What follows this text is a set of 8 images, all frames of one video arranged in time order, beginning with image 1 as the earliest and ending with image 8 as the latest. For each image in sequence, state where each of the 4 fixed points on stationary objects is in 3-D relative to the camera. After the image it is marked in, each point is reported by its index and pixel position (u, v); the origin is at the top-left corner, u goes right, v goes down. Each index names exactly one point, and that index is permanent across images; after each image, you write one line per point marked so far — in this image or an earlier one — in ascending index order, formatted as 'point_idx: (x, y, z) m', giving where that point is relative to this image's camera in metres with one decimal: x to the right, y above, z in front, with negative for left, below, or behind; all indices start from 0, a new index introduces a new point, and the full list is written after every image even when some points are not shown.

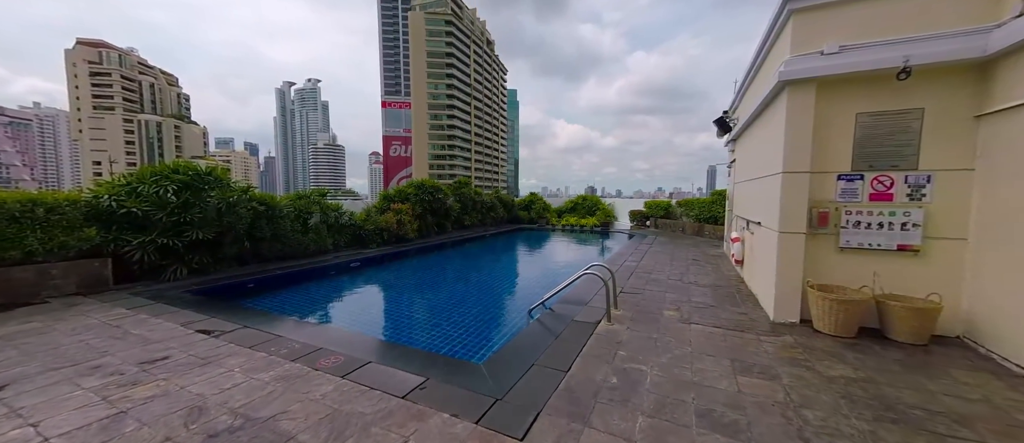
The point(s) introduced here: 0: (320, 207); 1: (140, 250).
0: (-4.1, +0.4, +7.6) m
1: (-5.1, -0.4, +4.9) m
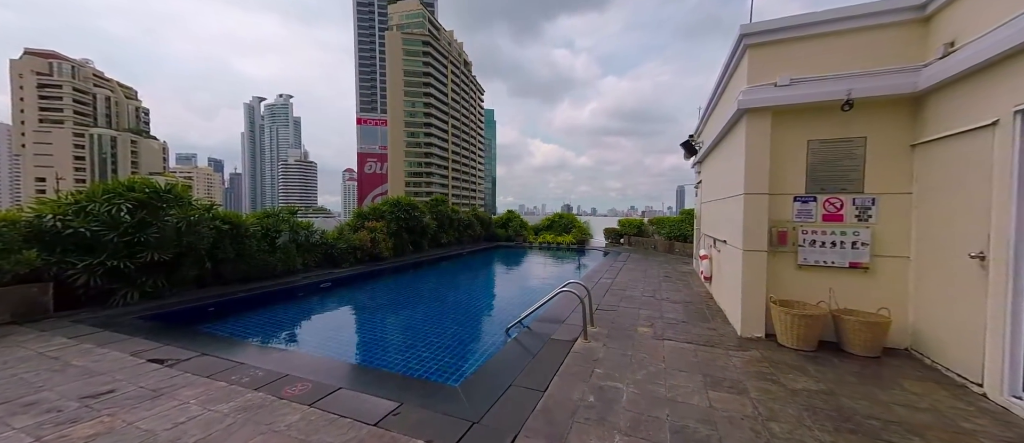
0: (-4.6, -0.1, +7.3) m
1: (-5.4, -0.7, +4.5) m
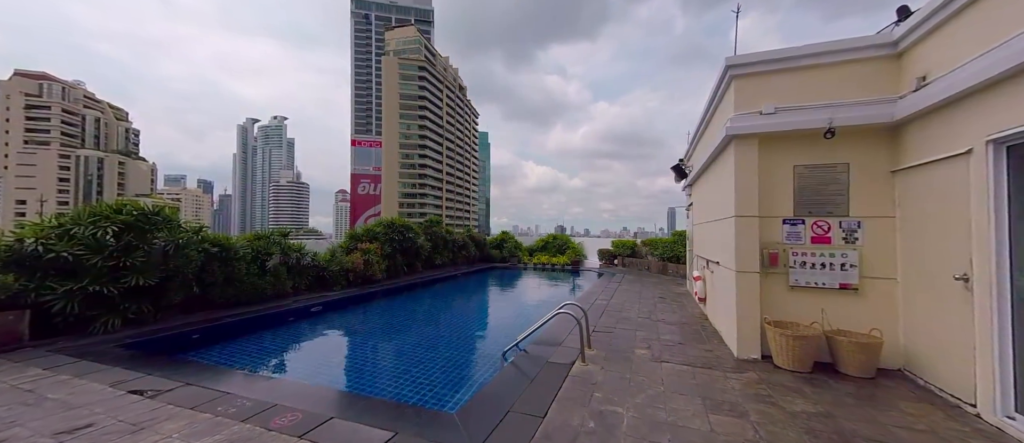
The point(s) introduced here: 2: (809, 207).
0: (-4.7, -0.5, +7.3) m
1: (-5.5, -1.0, +4.4) m
2: (+3.0, +0.1, +3.6) m
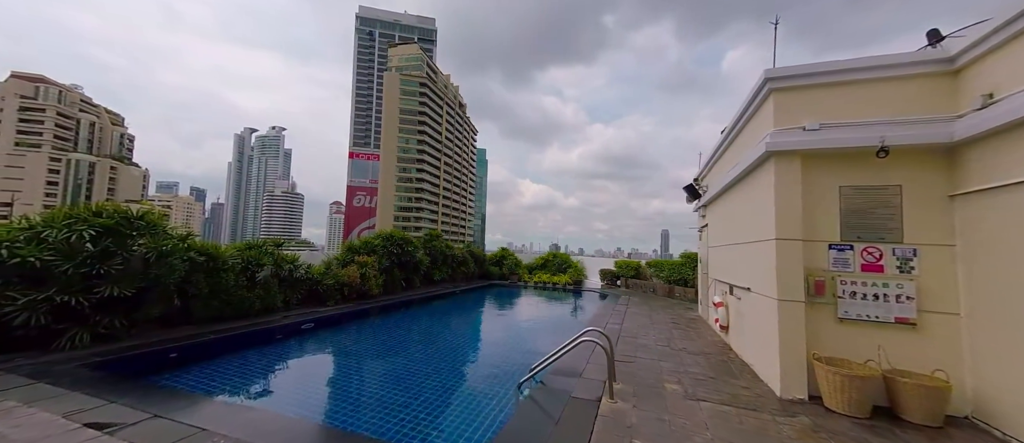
0: (-4.6, -0.7, +6.8) m
1: (-5.3, -1.0, +3.9) m
2: (+3.2, -0.1, +3.3) m
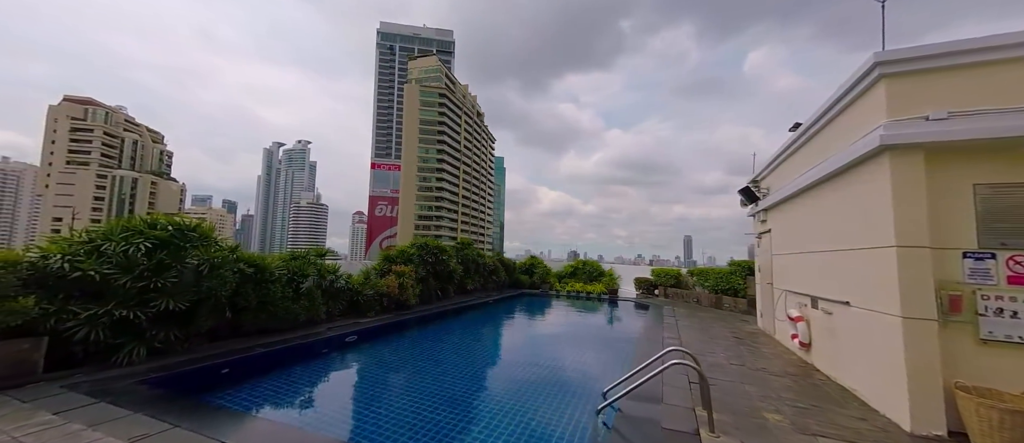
0: (-3.7, -0.9, +6.7) m
1: (-4.6, -1.1, +3.8) m
2: (+3.9, -0.1, +2.8) m
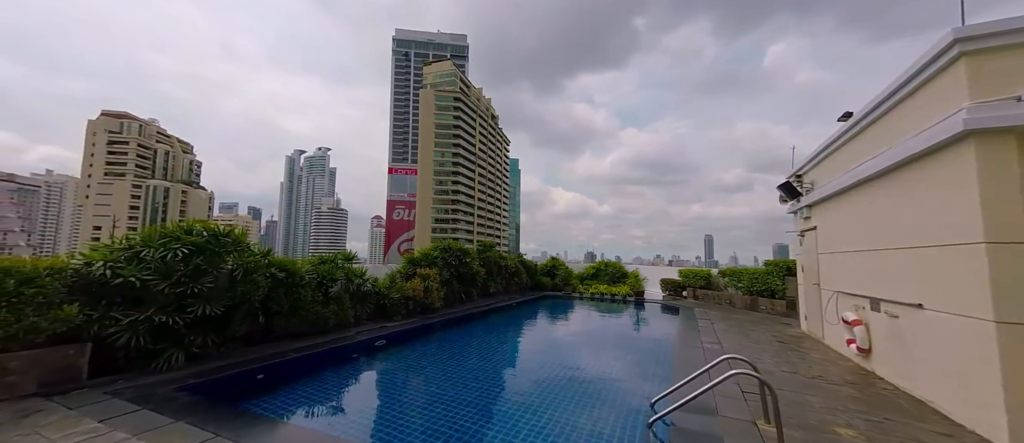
0: (-3.2, -1.0, +6.7) m
1: (-4.2, -1.2, +3.9) m
2: (+4.2, -0.1, +2.5) m
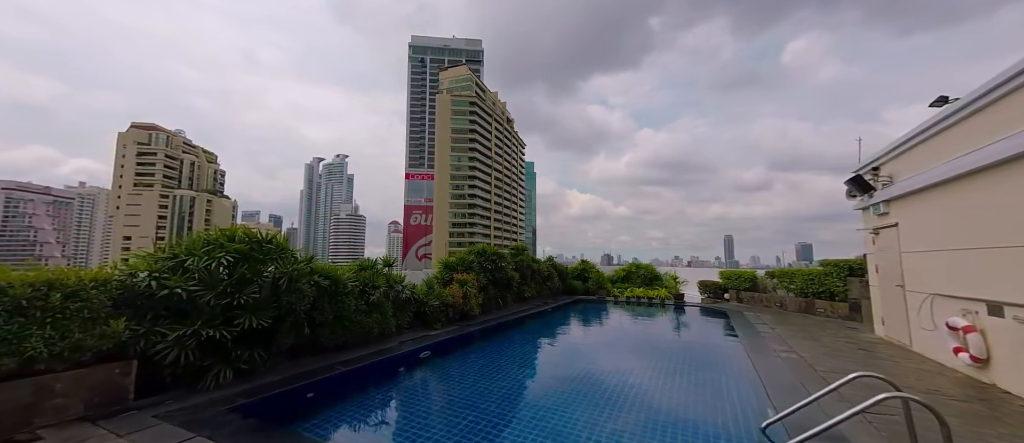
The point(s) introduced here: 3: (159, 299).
0: (-2.3, -1.1, +6.4) m
1: (-3.5, -1.3, +3.6) m
2: (+4.8, 0.0, +1.9) m
3: (-3.8, -0.8, +3.8) m
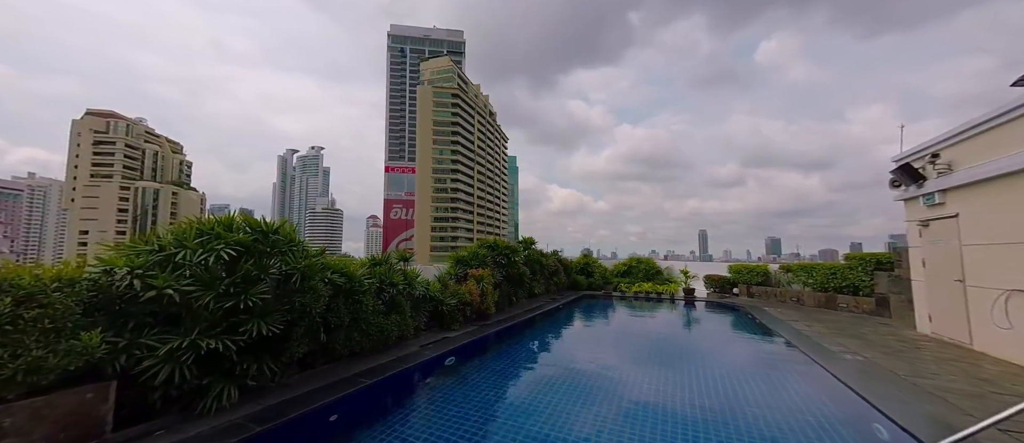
0: (-1.8, -0.9, +5.7) m
1: (-2.8, -1.2, +2.9) m
2: (+5.6, +0.1, +1.6) m
3: (-3.1, -0.7, +3.0) m
